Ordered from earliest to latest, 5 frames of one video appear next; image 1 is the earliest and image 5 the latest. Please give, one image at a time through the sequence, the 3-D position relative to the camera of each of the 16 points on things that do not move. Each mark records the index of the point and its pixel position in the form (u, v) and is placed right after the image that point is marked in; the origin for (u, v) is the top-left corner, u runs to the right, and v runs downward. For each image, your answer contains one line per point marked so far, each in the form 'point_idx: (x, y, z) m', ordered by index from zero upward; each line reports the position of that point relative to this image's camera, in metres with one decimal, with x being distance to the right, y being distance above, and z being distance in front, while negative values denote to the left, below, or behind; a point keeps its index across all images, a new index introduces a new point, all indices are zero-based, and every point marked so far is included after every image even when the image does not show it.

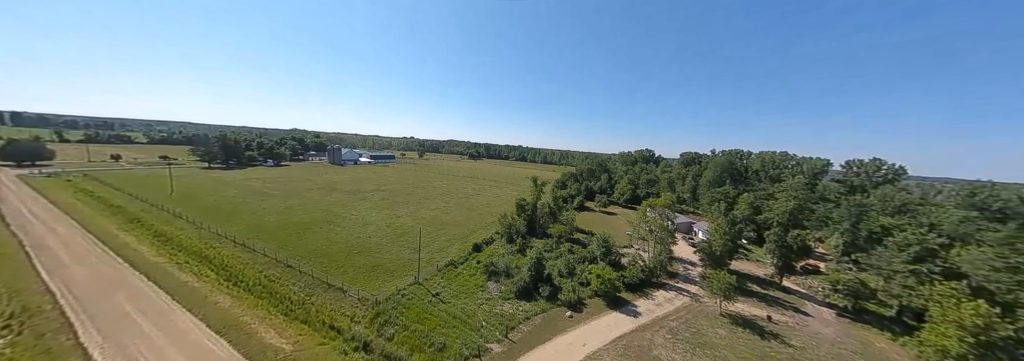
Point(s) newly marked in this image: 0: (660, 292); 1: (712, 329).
0: (+11.5, -8.6, +17.9) m
1: (+12.2, -9.1, +14.2) m
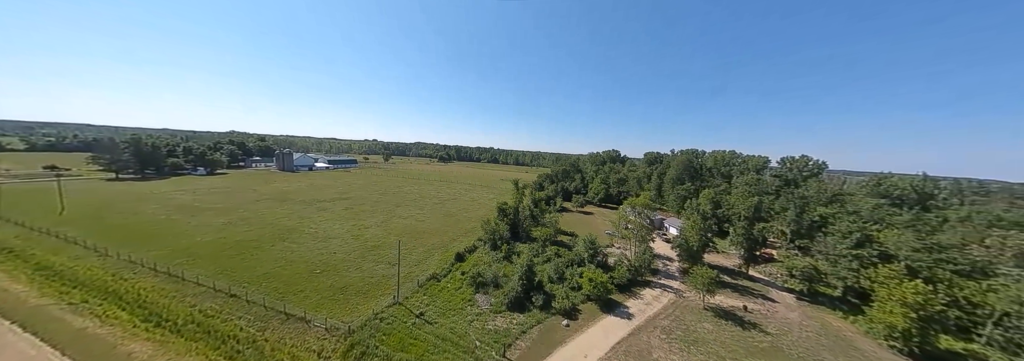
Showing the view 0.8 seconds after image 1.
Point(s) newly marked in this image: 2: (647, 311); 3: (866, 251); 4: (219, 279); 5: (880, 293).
0: (+10.7, -8.7, +18.4) m
1: (+11.9, -9.2, +14.7) m
2: (+9.2, -8.9, +15.7) m
3: (+25.7, -5.1, +16.6) m
4: (-24.2, -8.1, +19.2) m
5: (+21.9, -6.8, +13.5) m
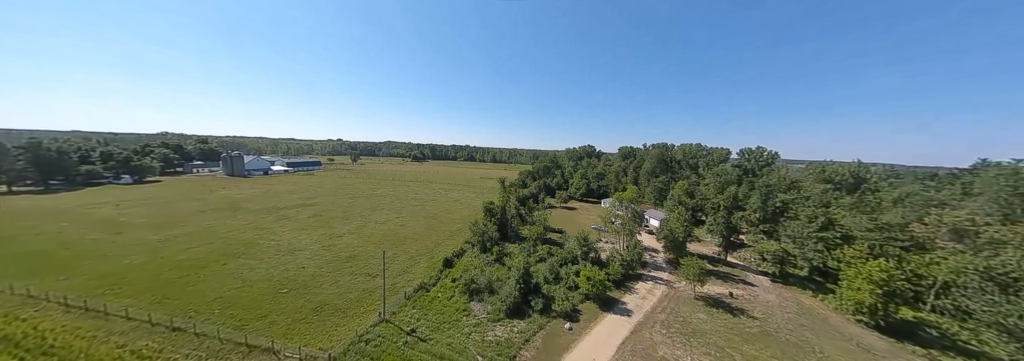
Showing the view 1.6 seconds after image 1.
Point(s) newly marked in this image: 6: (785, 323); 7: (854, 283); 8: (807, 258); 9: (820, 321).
0: (+10.3, -8.3, +18.6) m
1: (+11.9, -8.8, +15.1) m
2: (+9.0, -8.6, +15.8) m
3: (+25.3, -4.2, +18.3) m
4: (-24.5, -9.0, +16.0) m
5: (+21.9, -6.0, +14.9) m
6: (+17.0, -8.9, +14.4) m
7: (+20.8, -6.3, +14.0) m
8: (+24.2, -6.5, +19.1) m
9: (+19.3, -8.9, +14.5) m
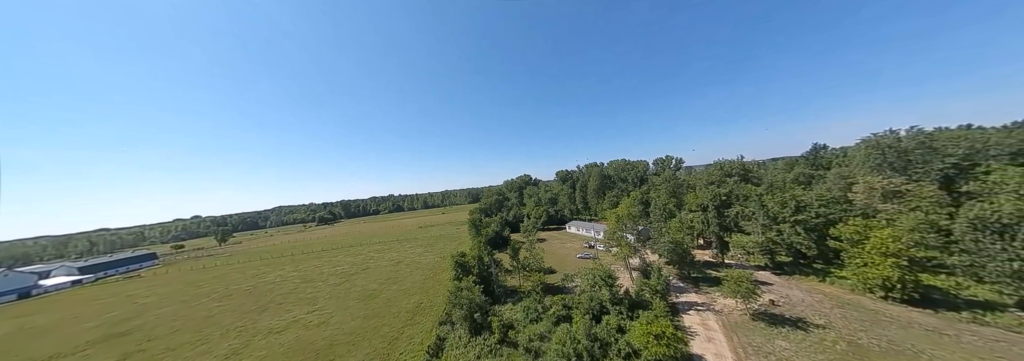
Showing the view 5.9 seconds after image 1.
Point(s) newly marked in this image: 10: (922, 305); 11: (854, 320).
0: (+11.5, -9.1, +15.2) m
1: (+14.1, -8.7, +12.3) m
2: (+11.2, -9.0, +12.2) m
3: (+24.9, -2.9, +20.1) m
4: (-20.4, -14.1, +2.1) m
5: (+23.1, -4.6, +15.5) m
6: (+19.1, -7.9, +13.2) m
7: (+22.3, -4.8, +14.4) m
8: (+24.1, -5.4, +20.1) m
9: (+21.3, -7.7, +14.0) m
10: (+23.7, -7.0, +13.4) m
11: (+19.7, -7.9, +13.4) m
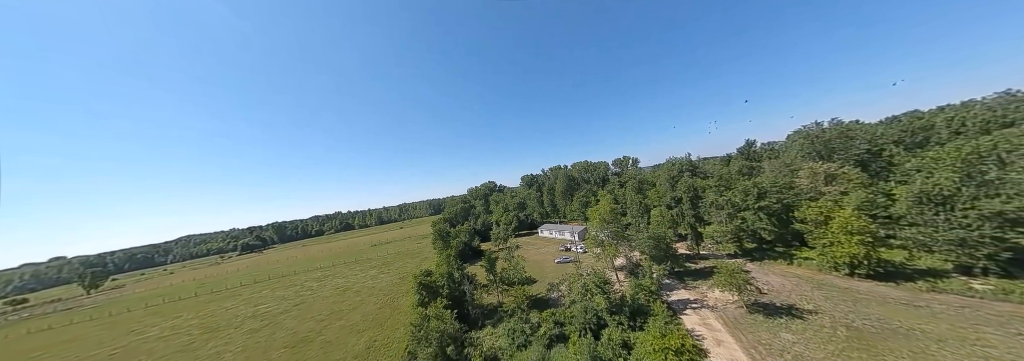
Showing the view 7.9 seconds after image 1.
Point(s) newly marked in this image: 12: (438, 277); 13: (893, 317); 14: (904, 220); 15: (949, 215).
0: (+10.6, -8.4, +14.1) m
1: (+13.6, -7.8, +11.6) m
2: (+10.7, -8.2, +11.0) m
3: (+22.8, -1.9, +21.2) m
4: (-18.5, -14.3, -4.3) m
5: (+21.7, -3.4, +16.4) m
6: (+18.4, -6.9, +13.4) m
7: (+21.2, -3.7, +15.1) m
8: (+22.1, -4.4, +21.1) m
9: (+20.4, -6.5, +14.5) m
10: (+22.8, -5.8, +14.3) m
11: (+18.9, -6.8, +13.6) m
12: (-6.3, -8.3, +19.4) m
13: (+18.9, -6.6, +11.6) m
14: (+24.1, -2.3, +14.5) m
15: (+23.4, -1.7, +12.5) m
